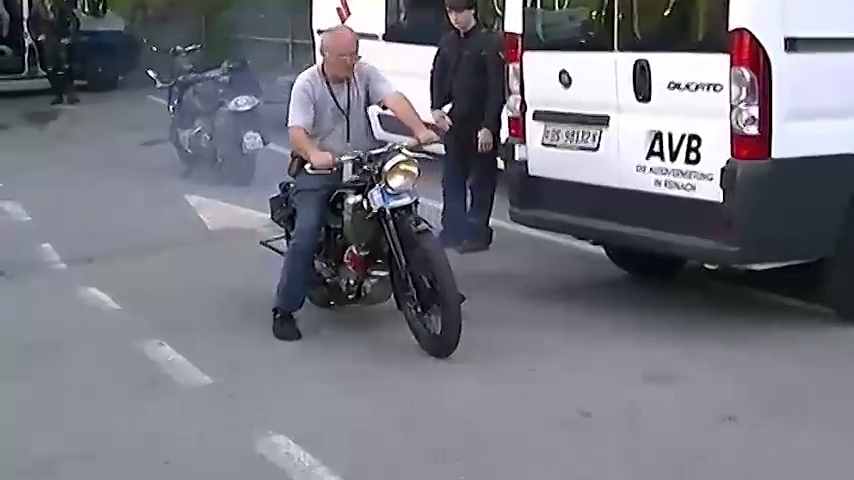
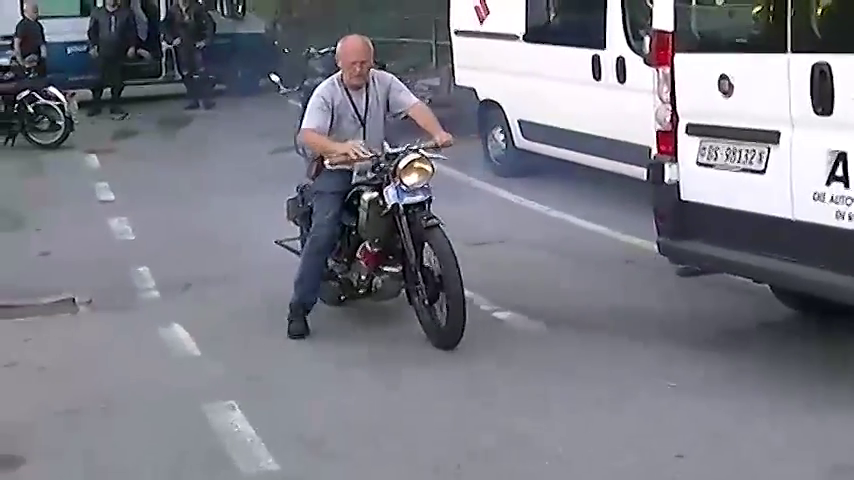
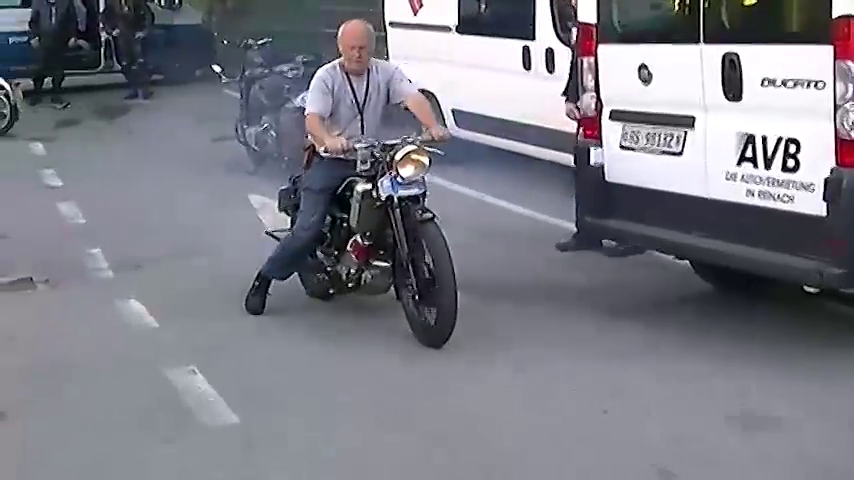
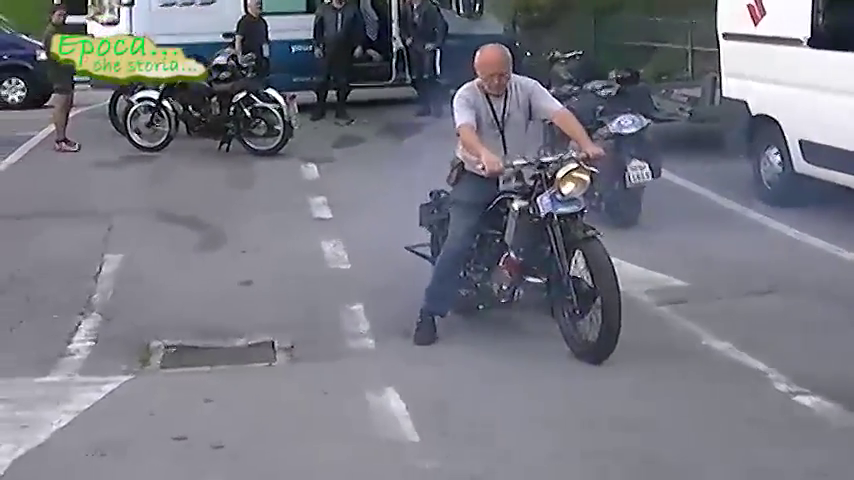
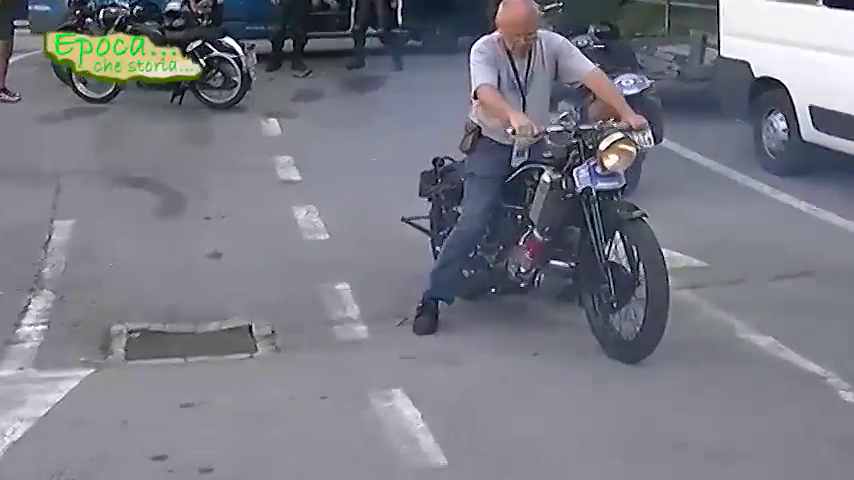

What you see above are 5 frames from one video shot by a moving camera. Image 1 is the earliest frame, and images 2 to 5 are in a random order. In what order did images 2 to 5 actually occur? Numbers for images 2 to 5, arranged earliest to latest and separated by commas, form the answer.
3, 2, 4, 5
